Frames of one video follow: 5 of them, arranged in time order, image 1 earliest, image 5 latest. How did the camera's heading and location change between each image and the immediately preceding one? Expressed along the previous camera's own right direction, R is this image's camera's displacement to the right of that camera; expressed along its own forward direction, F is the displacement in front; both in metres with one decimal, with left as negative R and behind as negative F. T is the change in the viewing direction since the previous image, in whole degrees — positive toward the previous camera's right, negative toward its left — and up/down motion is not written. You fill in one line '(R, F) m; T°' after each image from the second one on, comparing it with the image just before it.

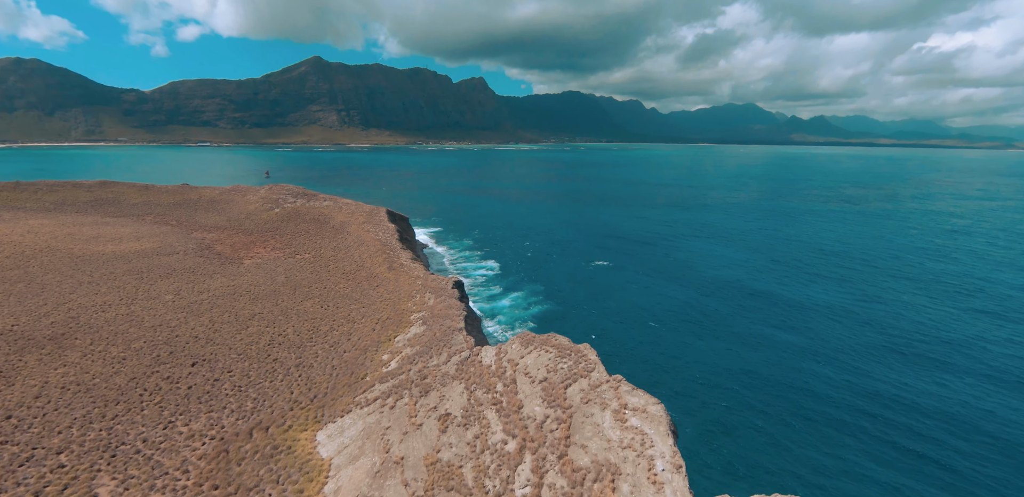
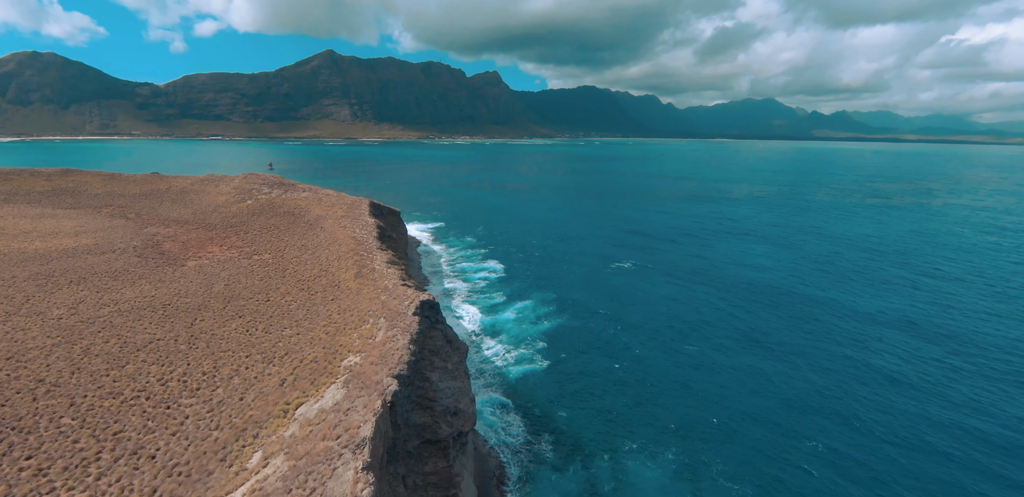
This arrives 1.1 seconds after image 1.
(+1.3, +13.3) m; -2°
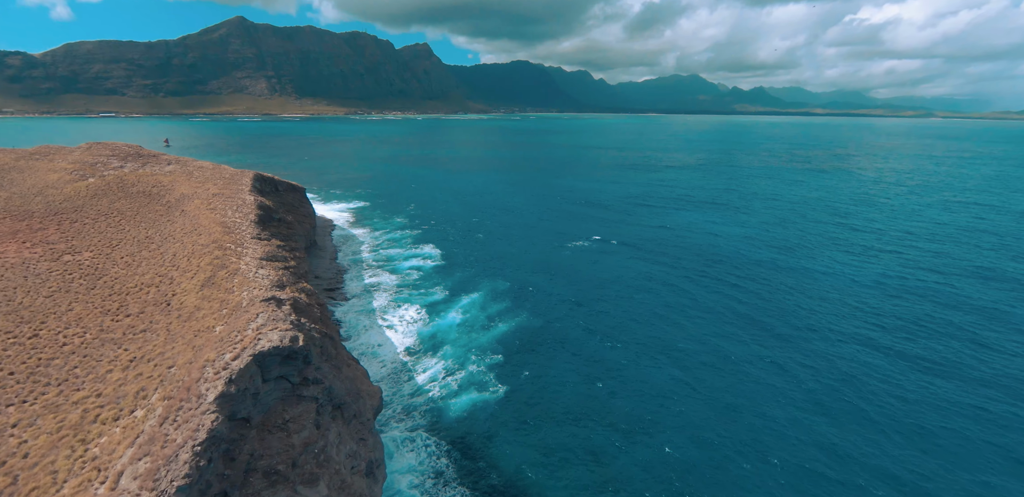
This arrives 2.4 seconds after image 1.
(+0.3, +13.9) m; +7°
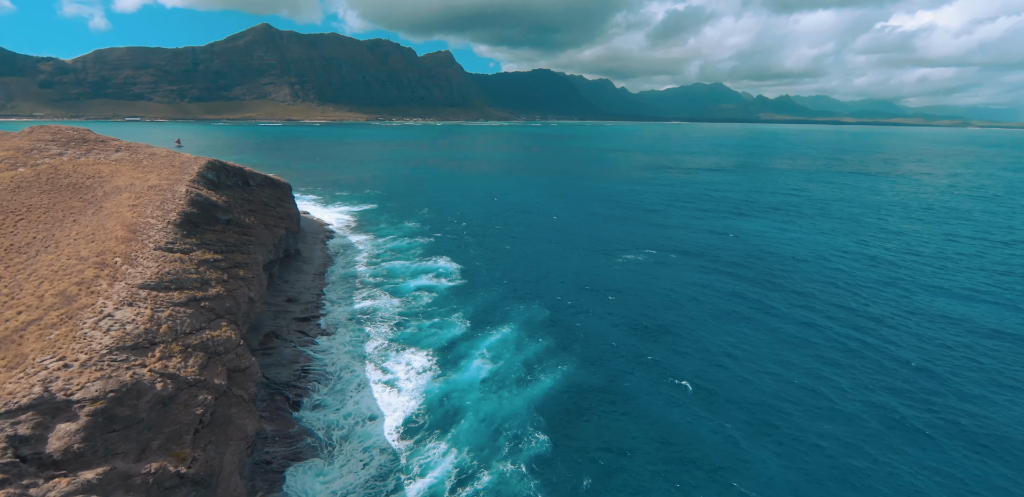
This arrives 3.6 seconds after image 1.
(-2.0, +13.9) m; -2°
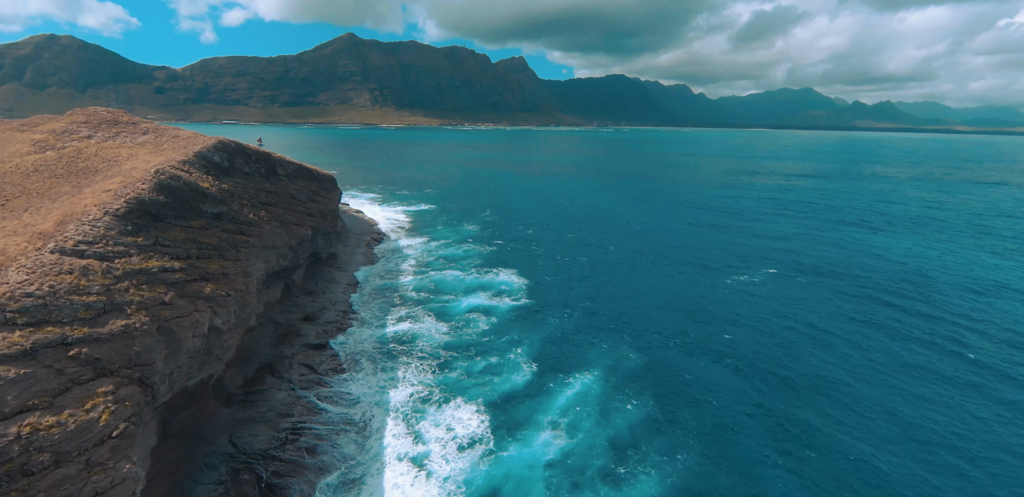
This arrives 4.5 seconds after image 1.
(-1.2, +10.2) m; -8°
